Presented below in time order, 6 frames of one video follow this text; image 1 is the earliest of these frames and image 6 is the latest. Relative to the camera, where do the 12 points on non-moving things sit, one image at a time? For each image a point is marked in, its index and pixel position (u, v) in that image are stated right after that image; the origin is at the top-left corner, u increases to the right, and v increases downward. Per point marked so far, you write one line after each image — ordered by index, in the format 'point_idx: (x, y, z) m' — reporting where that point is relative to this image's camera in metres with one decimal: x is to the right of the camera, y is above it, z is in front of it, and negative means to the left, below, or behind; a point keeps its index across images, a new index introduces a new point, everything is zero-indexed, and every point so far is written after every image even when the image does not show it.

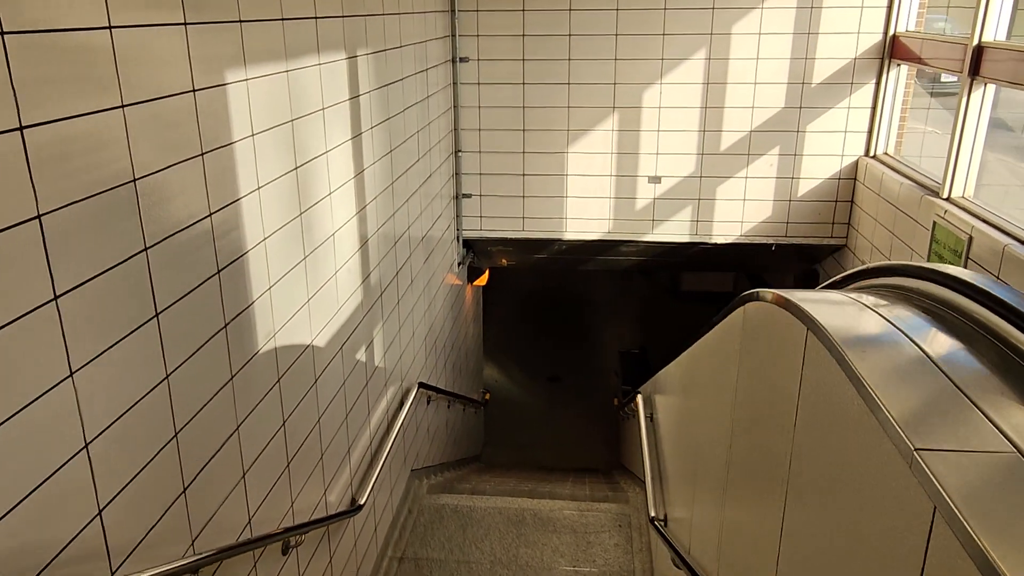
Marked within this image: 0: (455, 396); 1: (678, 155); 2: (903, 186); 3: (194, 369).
0: (-0.4, -0.7, +4.9) m
1: (+1.0, +0.8, +4.8) m
2: (+2.0, +0.5, +4.1) m
3: (-0.7, -0.2, +1.8) m
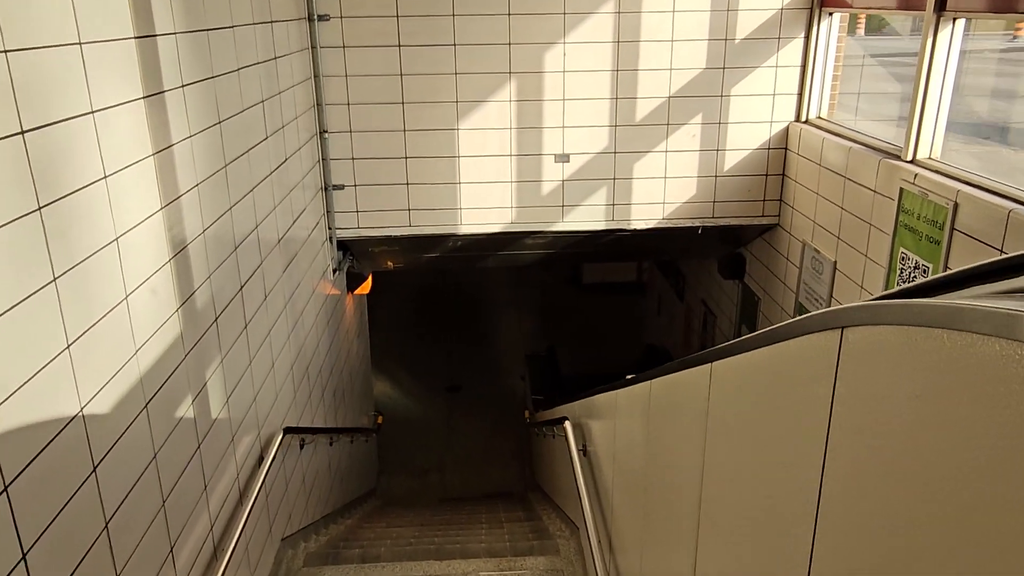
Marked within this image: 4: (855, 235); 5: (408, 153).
0: (-0.9, -0.7, +4.0) m
1: (+0.4, +0.8, +4.1) m
2: (+1.5, +0.6, +3.5) m
3: (-0.8, -0.3, +0.9) m
4: (+1.5, +0.2, +3.4) m
5: (-0.5, +0.7, +4.1) m
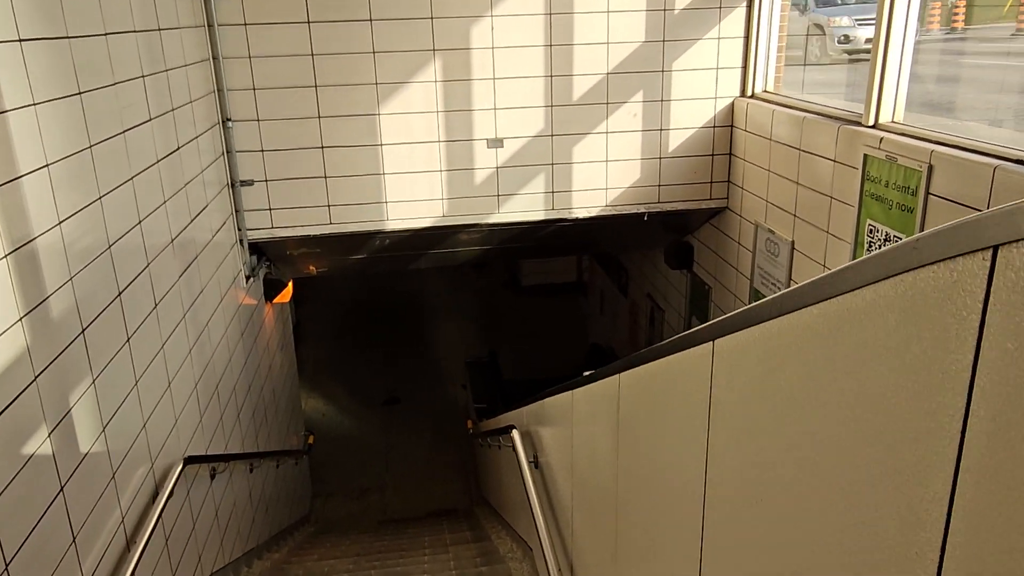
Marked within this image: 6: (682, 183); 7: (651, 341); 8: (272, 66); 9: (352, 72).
0: (-1.1, -0.8, +3.6) m
1: (0.0, +0.8, +3.7) m
2: (+1.2, +0.7, +3.3) m
3: (-0.9, -0.2, +0.4) m
4: (+1.2, +0.3, +3.2) m
5: (-0.9, +0.7, +3.7) m
6: (+0.9, +0.5, +4.0) m
7: (+1.0, -0.4, +5.4) m
8: (-1.1, +1.0, +3.5) m
9: (-0.7, +1.0, +3.6) m
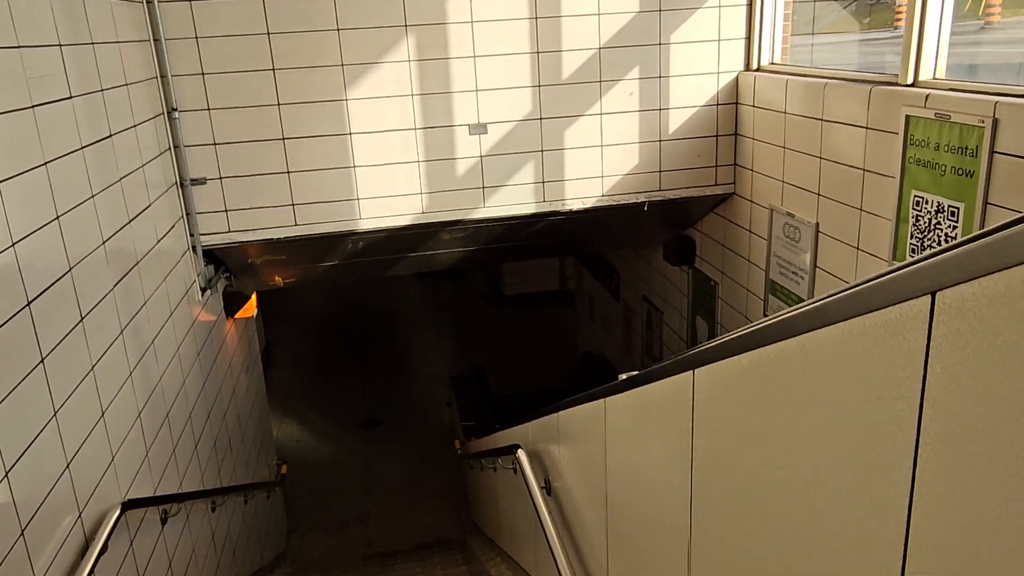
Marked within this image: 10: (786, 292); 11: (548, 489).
0: (-1.1, -0.8, +3.1) m
1: (0.0, +0.8, +3.4) m
2: (+1.1, +0.7, +2.9) m
3: (-0.8, -0.2, 0.0) m
4: (+1.2, +0.4, +2.8) m
5: (-0.9, +0.6, +3.3) m
6: (+0.8, +0.5, +3.6) m
7: (+0.9, -0.4, +5.1) m
8: (-1.1, +0.9, +3.1) m
9: (-0.8, +0.9, +3.2) m
10: (+1.1, 0.0, +3.3) m
11: (+0.1, -0.6, +2.3) m
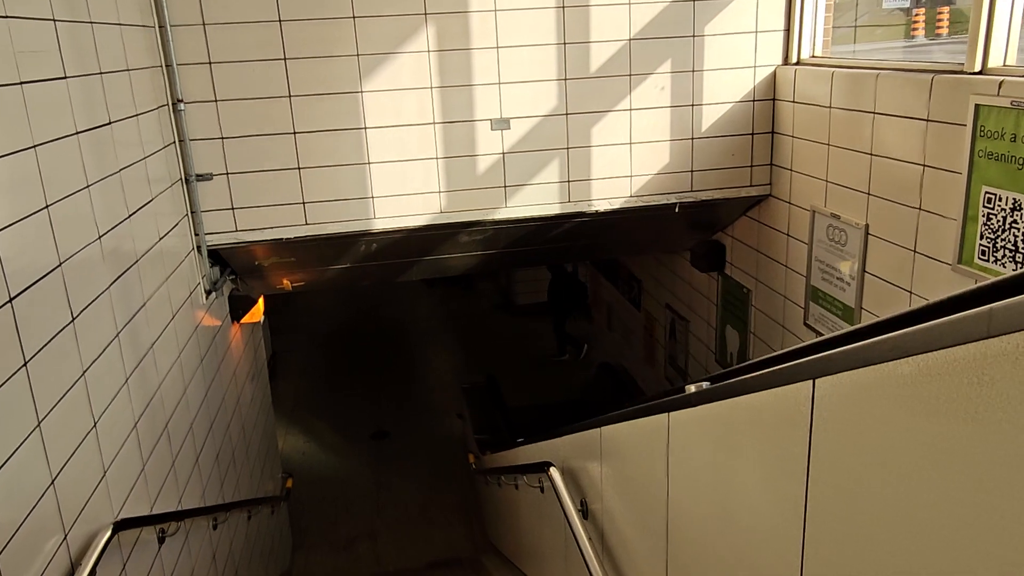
0: (-1.1, -0.8, +2.9) m
1: (+0.1, +0.8, +3.2) m
2: (+1.2, +0.7, +2.7) m
3: (-0.7, -0.2, -0.2) m
4: (+1.3, +0.3, +2.6) m
5: (-0.8, +0.6, +3.1) m
6: (+0.9, +0.5, +3.4) m
7: (+1.0, -0.4, +4.8) m
8: (-1.0, +0.9, +2.9) m
9: (-0.7, +0.9, +3.0) m
10: (+1.2, 0.0, +3.1) m
11: (+0.2, -0.6, +2.1) m
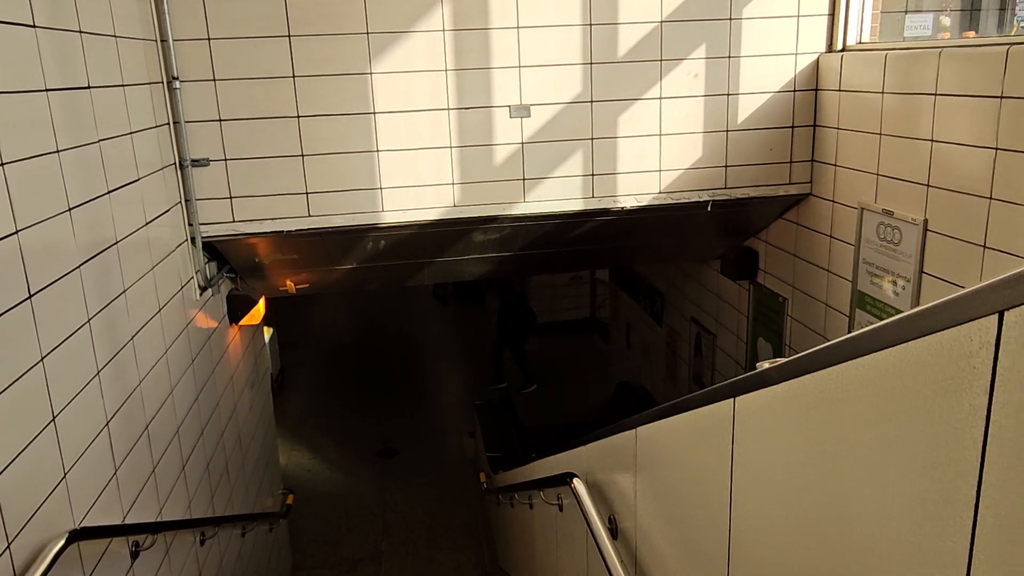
0: (-1.0, -0.8, +2.6) m
1: (+0.2, +0.8, +2.9) m
2: (+1.3, +0.7, +2.5) m
3: (-0.7, -0.1, -0.4) m
4: (+1.3, +0.3, +2.4) m
5: (-0.8, +0.6, +2.9) m
6: (+1.0, +0.5, +3.2) m
7: (+1.1, -0.5, +4.5) m
8: (-1.0, +1.0, +2.7) m
9: (-0.6, +0.9, +2.8) m
10: (+1.3, -0.1, +2.8) m
11: (+0.2, -0.6, +1.8) m
